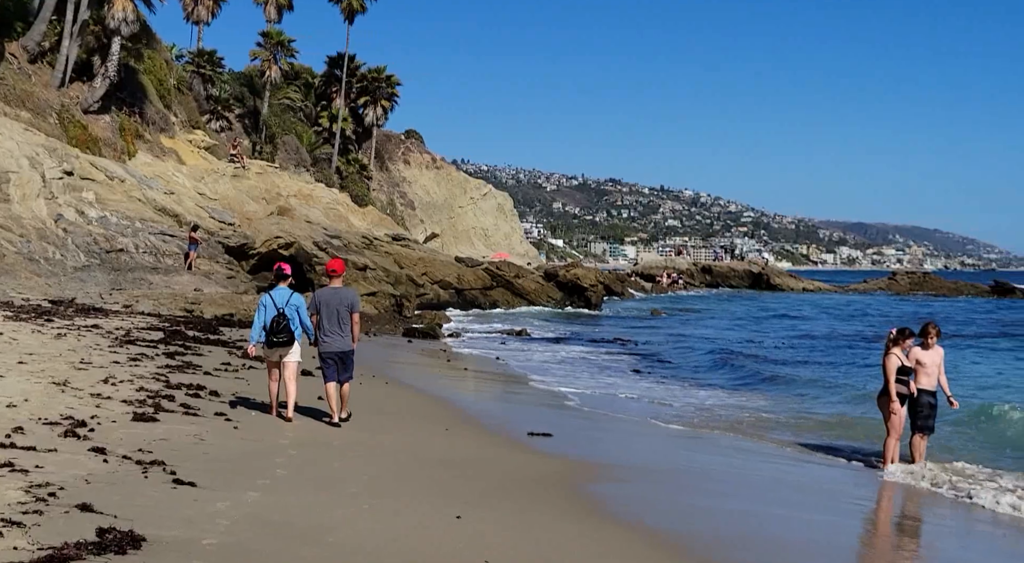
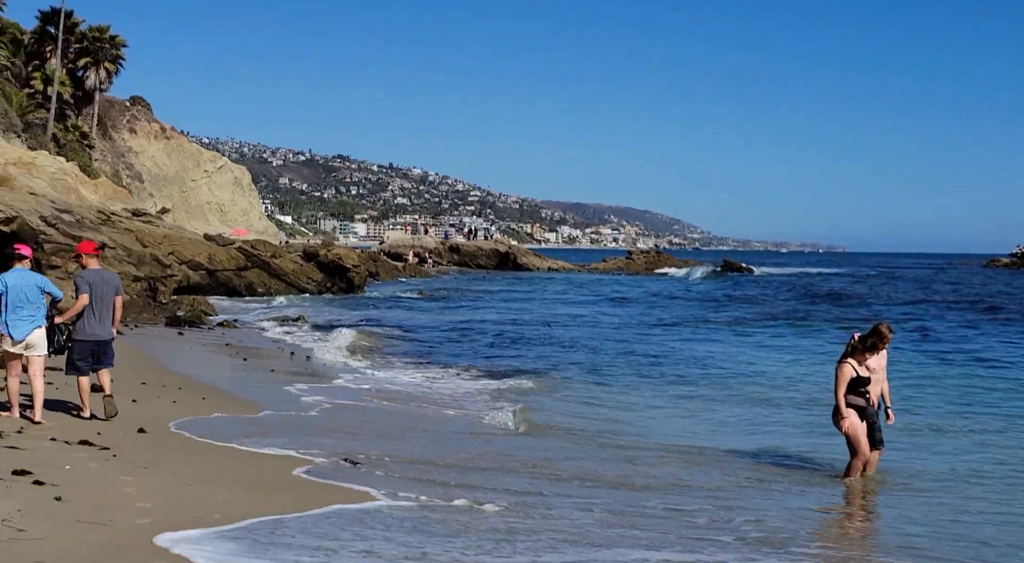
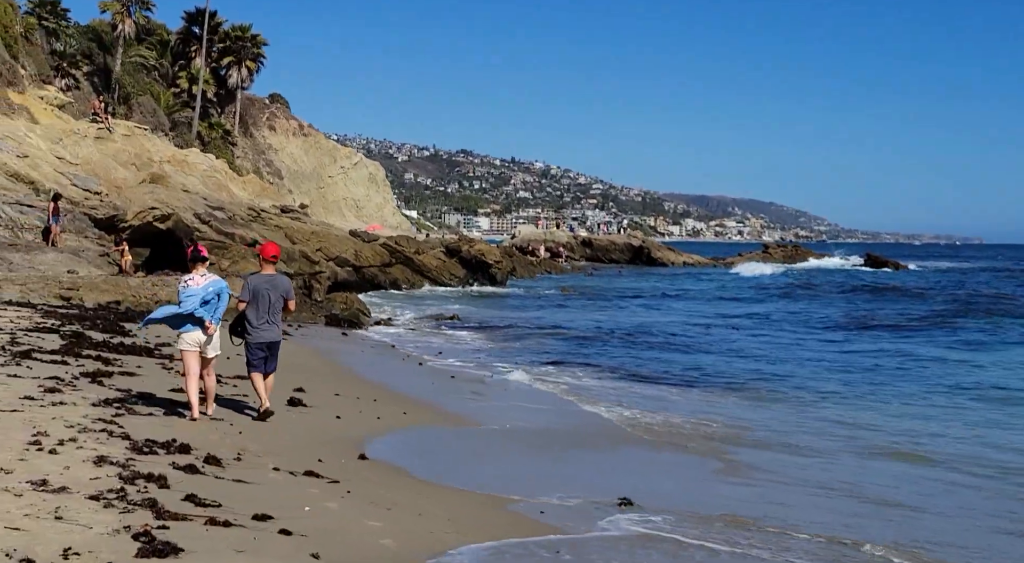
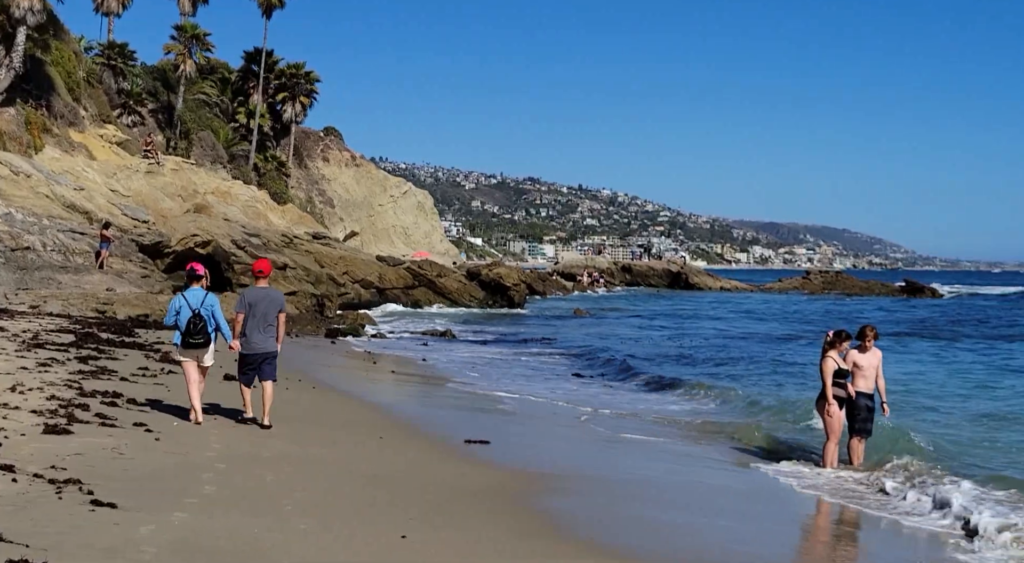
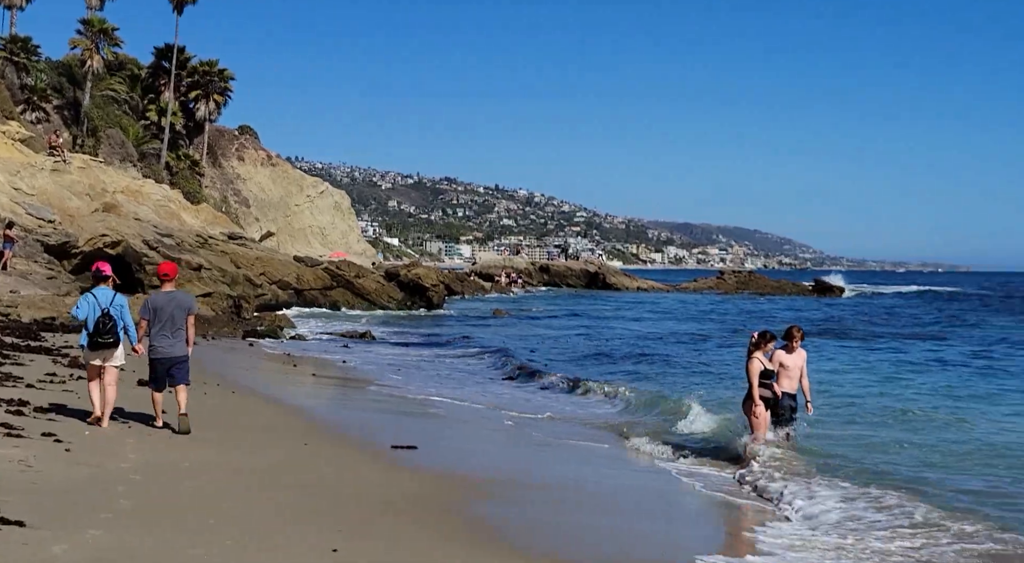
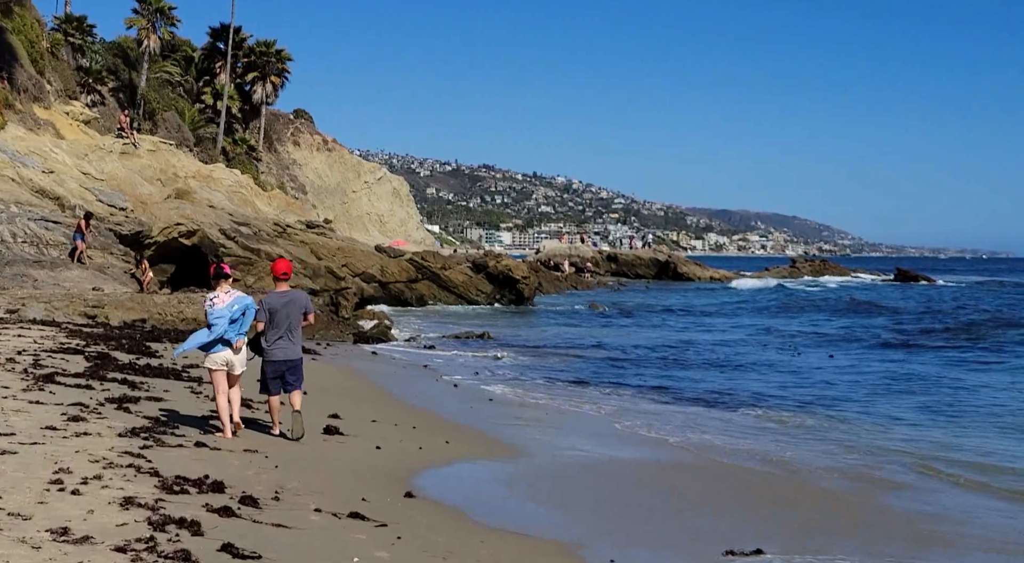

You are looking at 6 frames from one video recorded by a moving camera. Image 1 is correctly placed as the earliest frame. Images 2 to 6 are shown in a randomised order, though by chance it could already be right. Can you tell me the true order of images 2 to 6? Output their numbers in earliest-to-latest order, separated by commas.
4, 5, 2, 3, 6
